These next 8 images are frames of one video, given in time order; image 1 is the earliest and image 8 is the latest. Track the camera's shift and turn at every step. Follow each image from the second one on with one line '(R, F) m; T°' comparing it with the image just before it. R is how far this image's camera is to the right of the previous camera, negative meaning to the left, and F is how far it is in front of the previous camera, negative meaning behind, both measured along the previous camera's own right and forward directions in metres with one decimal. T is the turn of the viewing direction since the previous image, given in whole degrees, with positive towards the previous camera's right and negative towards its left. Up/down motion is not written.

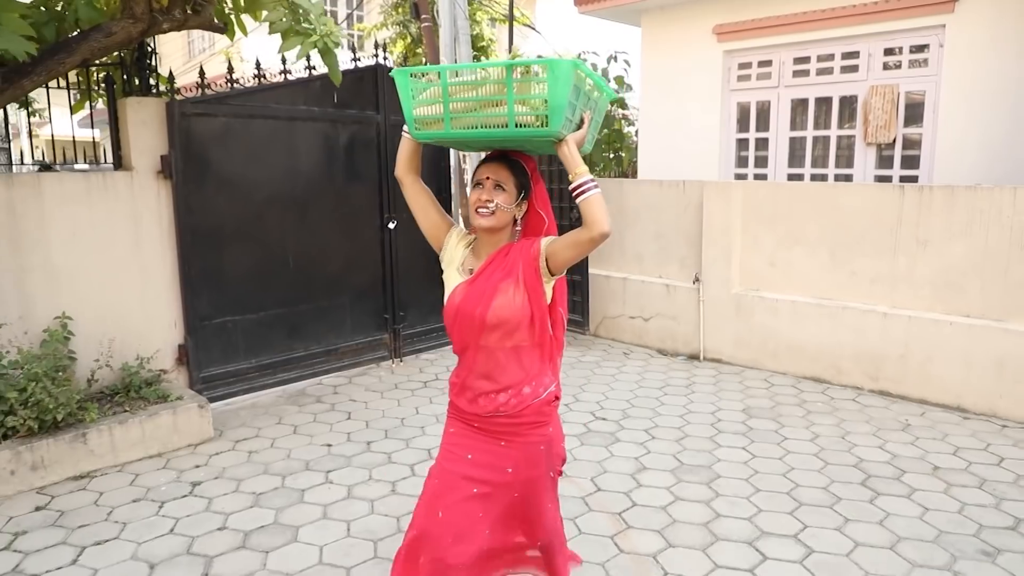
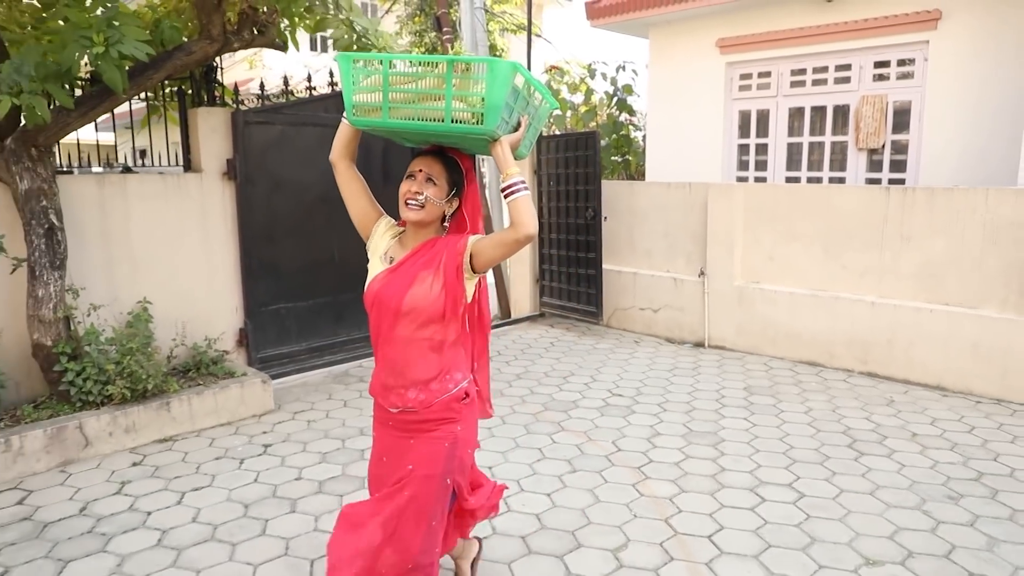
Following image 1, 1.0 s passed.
(-0.2, -0.5) m; 0°
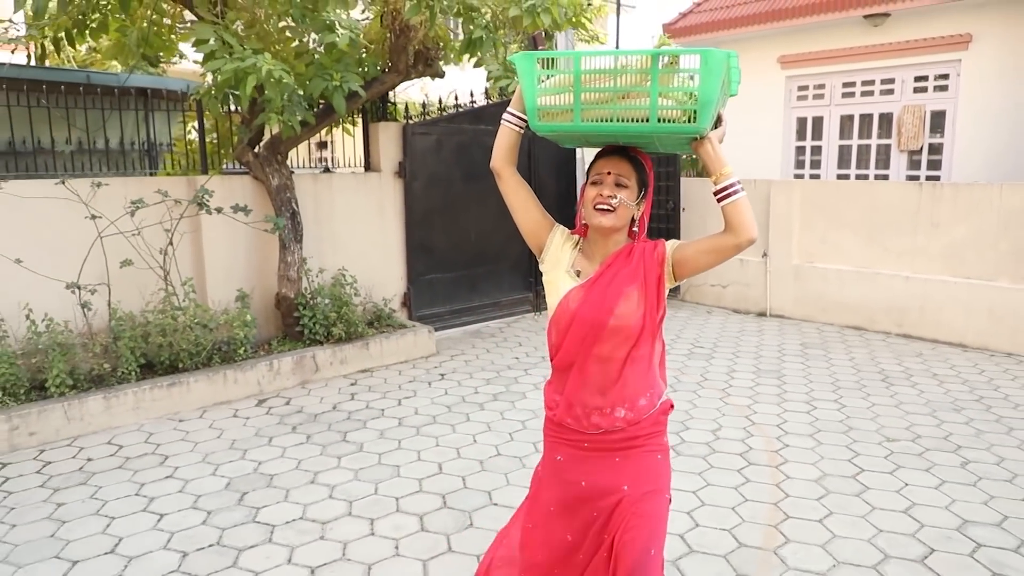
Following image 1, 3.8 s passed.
(-0.5, -1.4) m; -3°
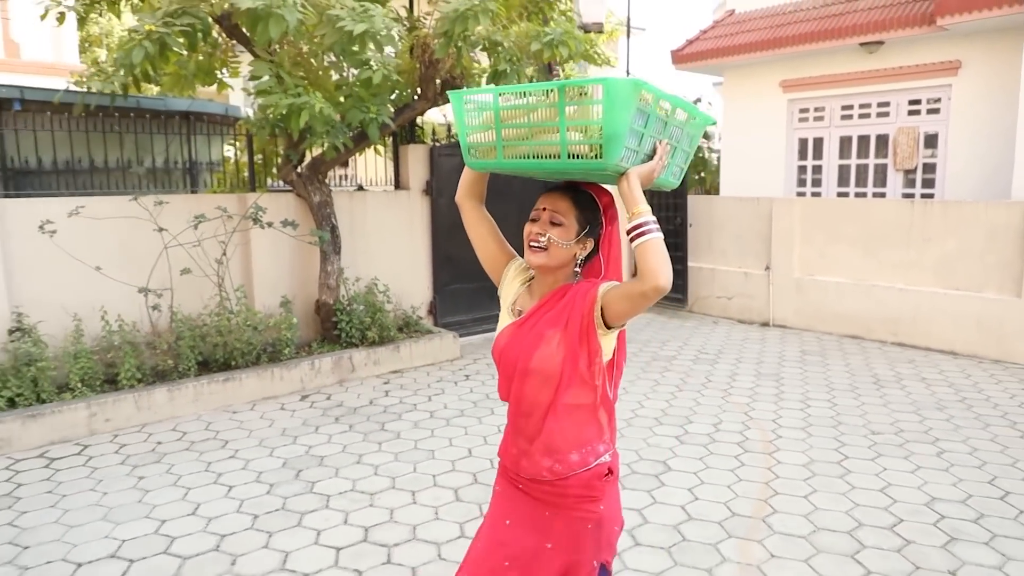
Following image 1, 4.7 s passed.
(-0.1, -0.5) m; -1°
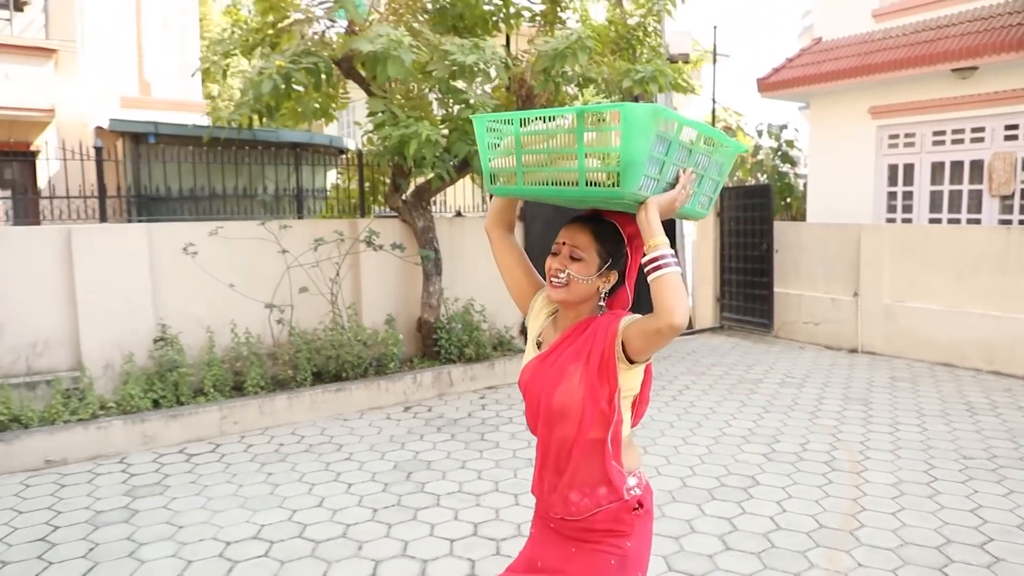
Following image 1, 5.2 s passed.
(-0.1, -0.3) m; -6°
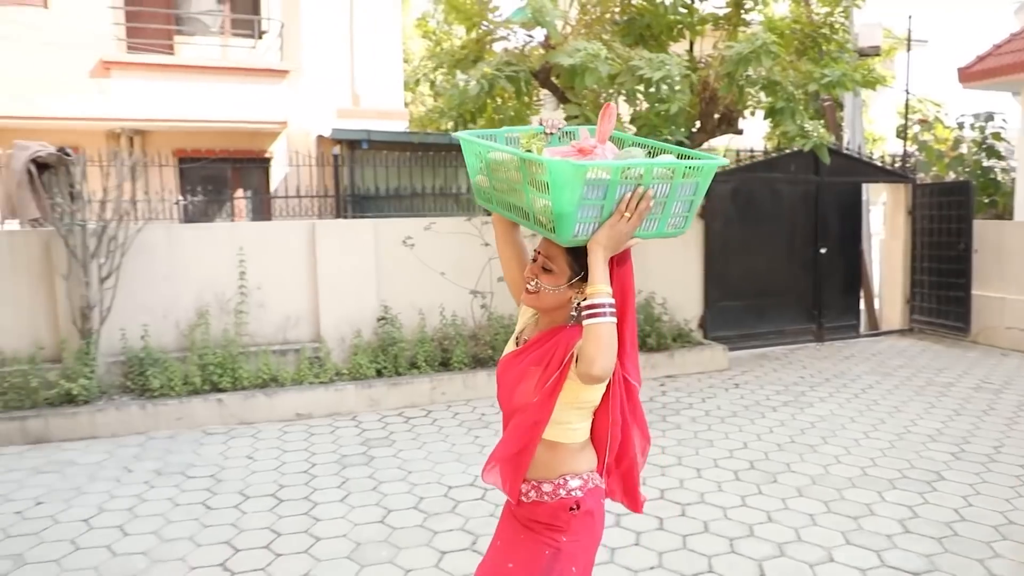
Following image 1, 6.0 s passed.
(-0.1, -0.5) m; -13°
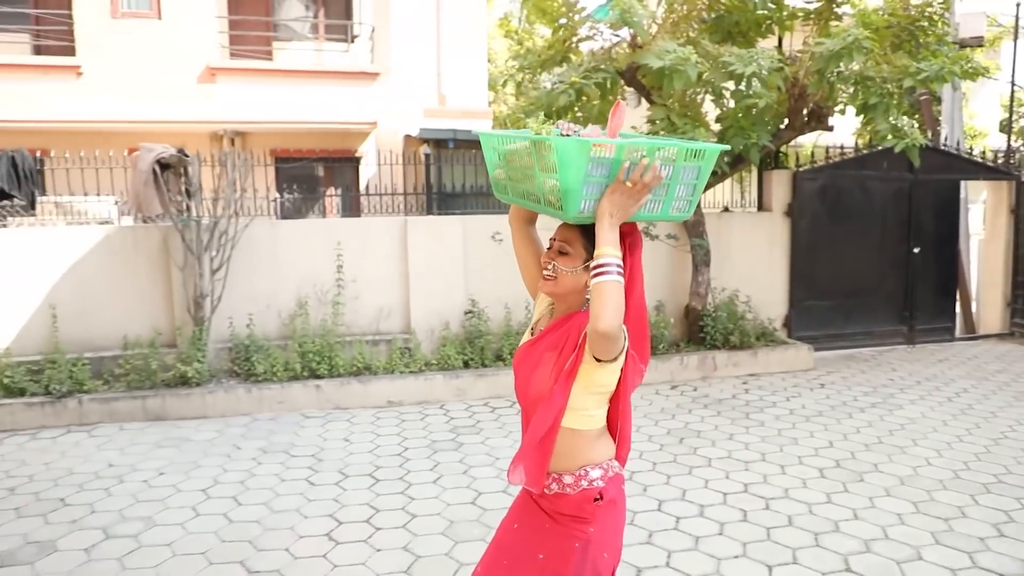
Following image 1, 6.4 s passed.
(-0.1, -0.2) m; -6°
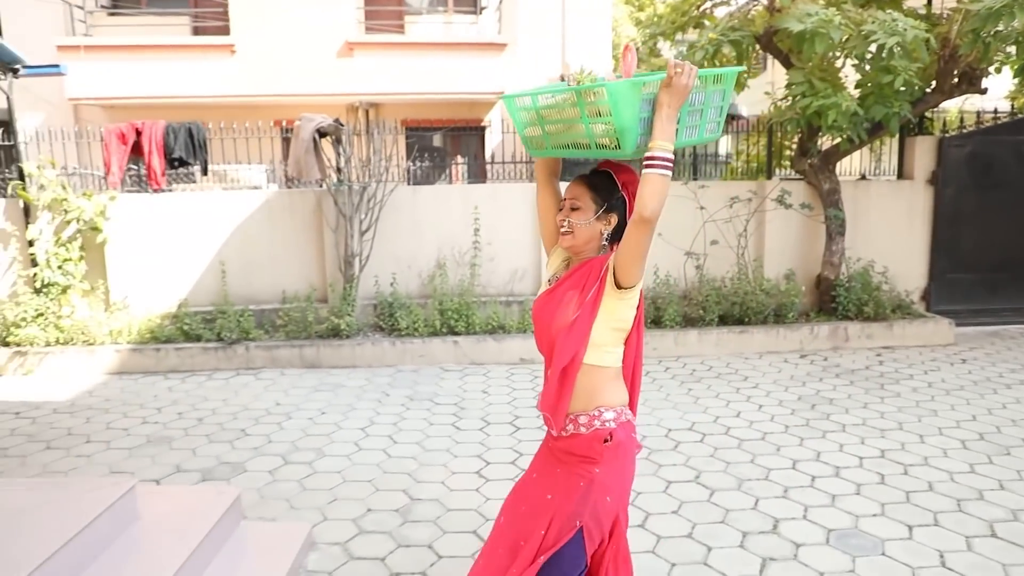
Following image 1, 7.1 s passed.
(-0.2, -0.2) m; -8°
